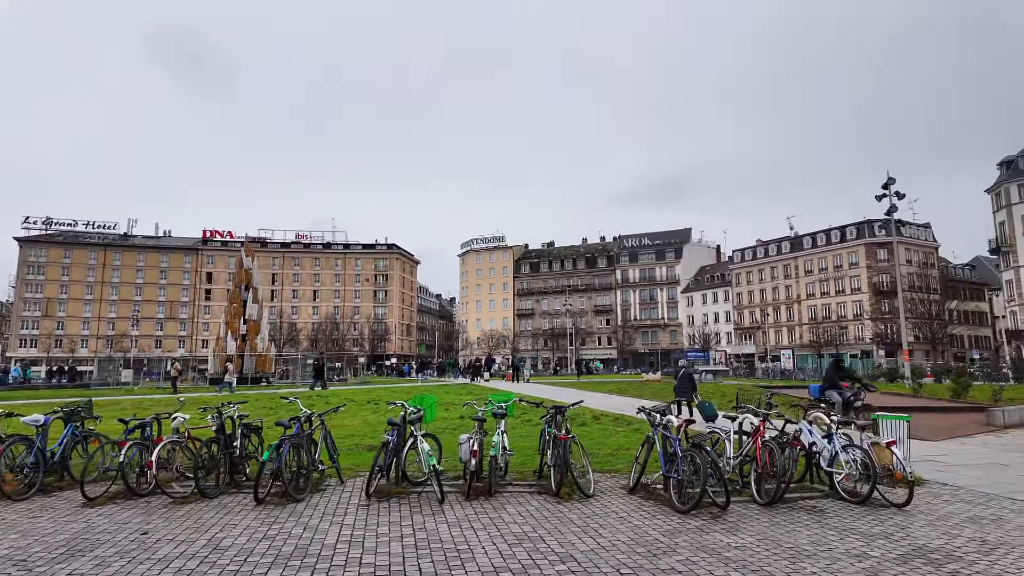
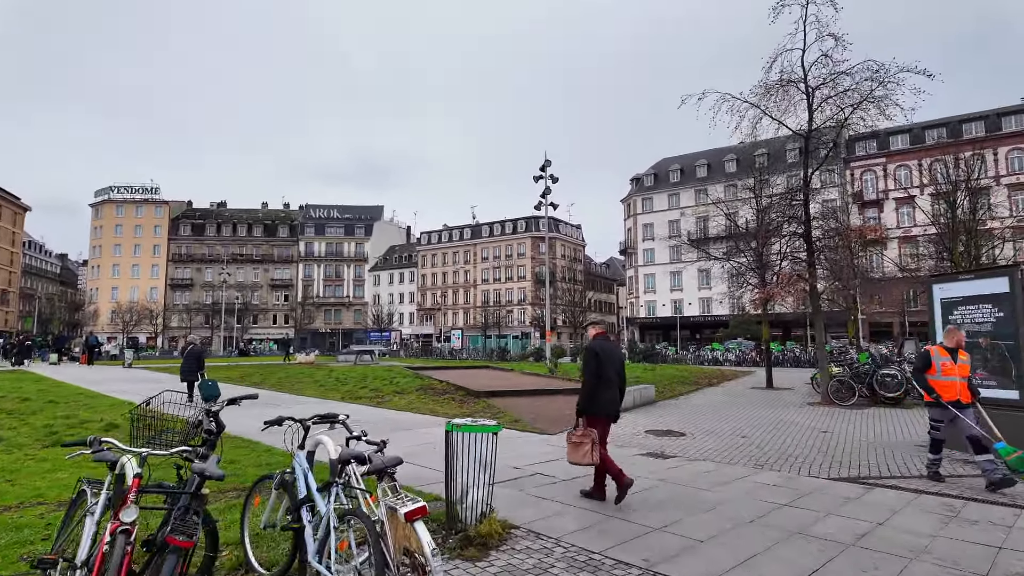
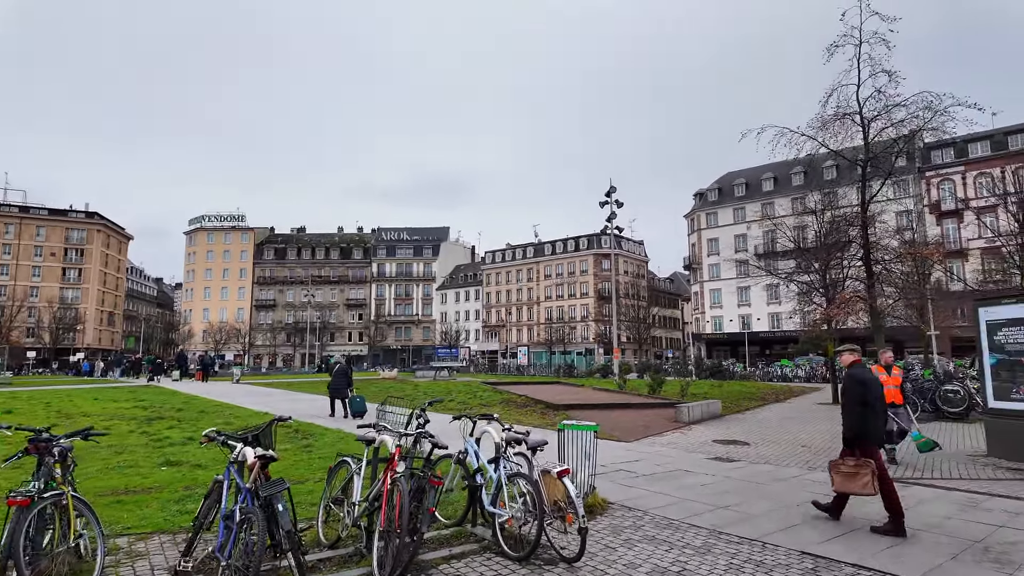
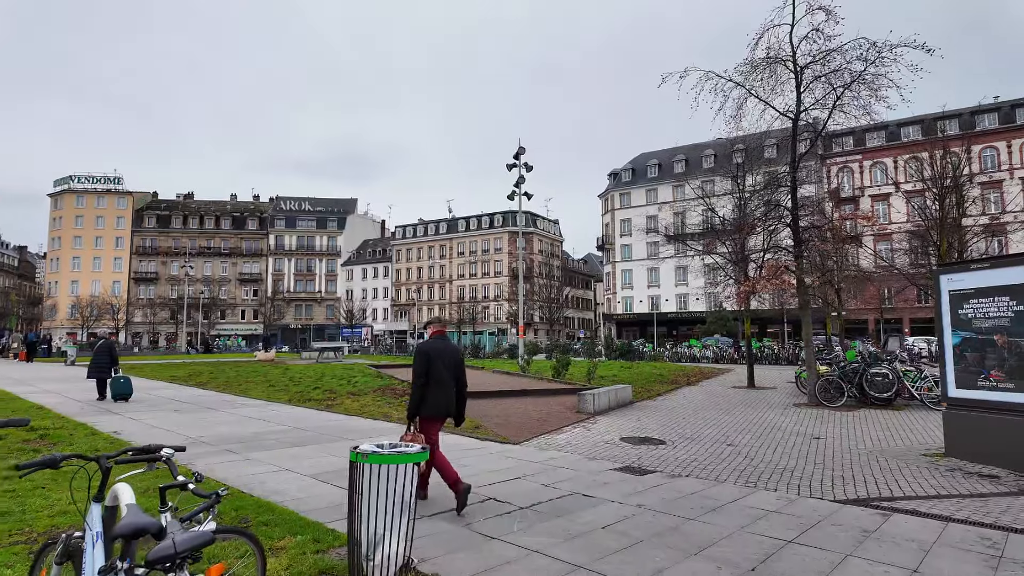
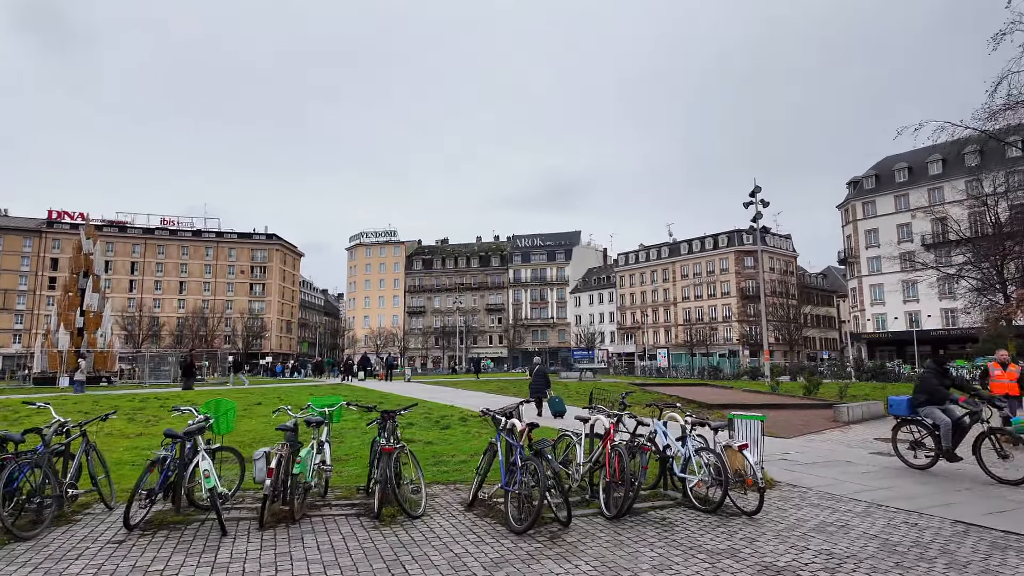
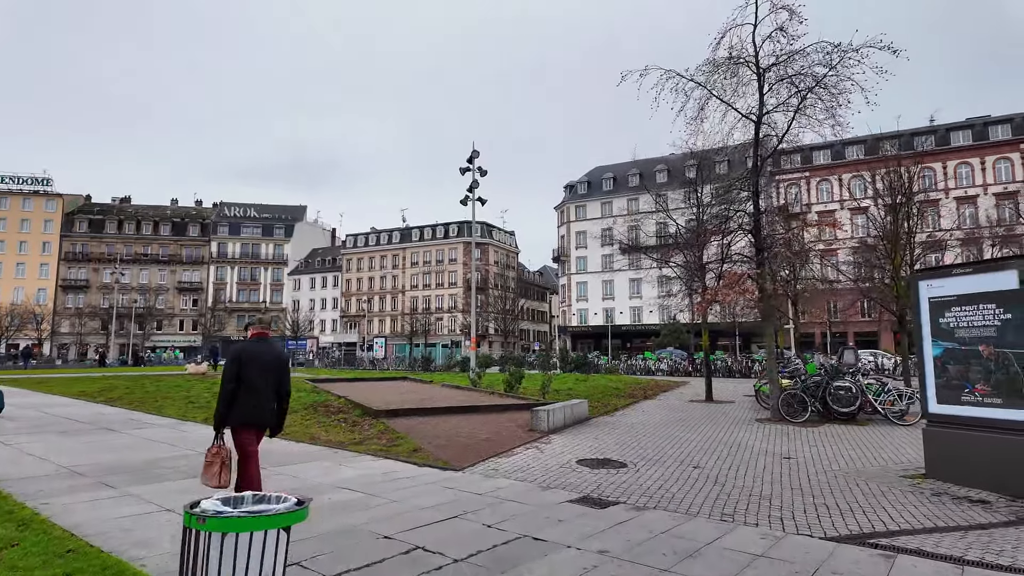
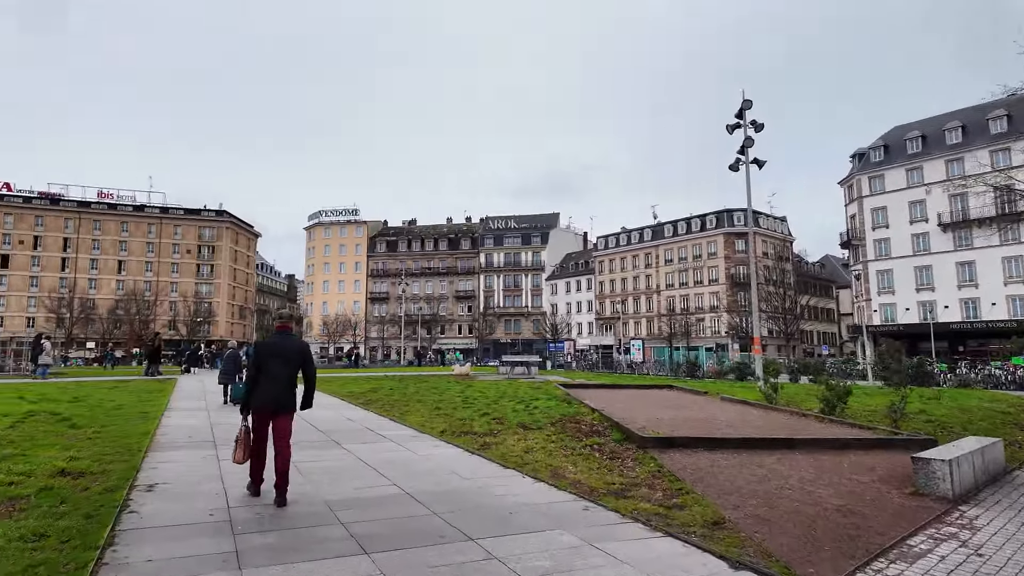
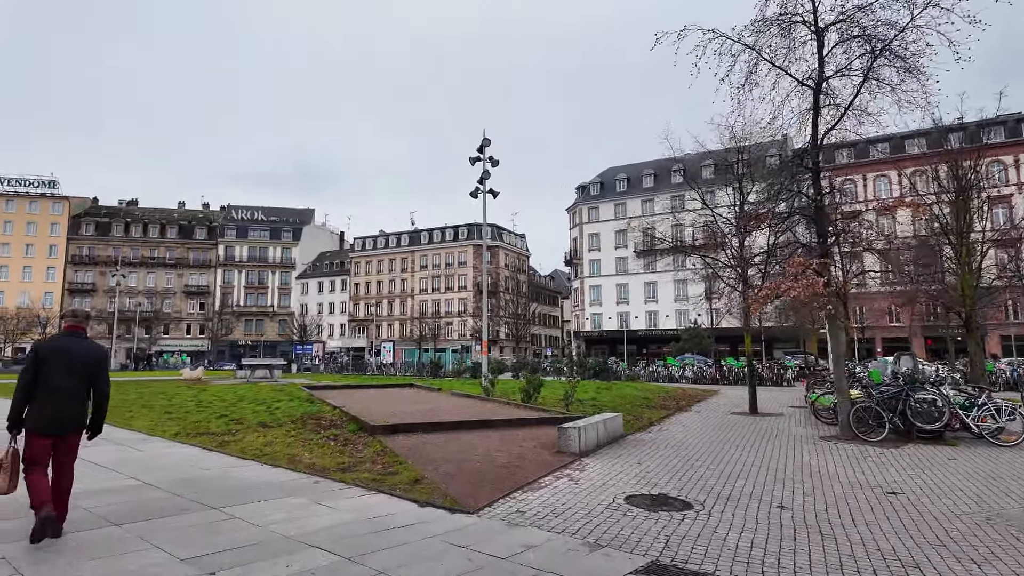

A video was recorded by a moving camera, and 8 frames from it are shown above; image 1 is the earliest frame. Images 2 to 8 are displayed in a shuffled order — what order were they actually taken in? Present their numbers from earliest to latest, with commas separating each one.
5, 3, 2, 4, 6, 8, 7
